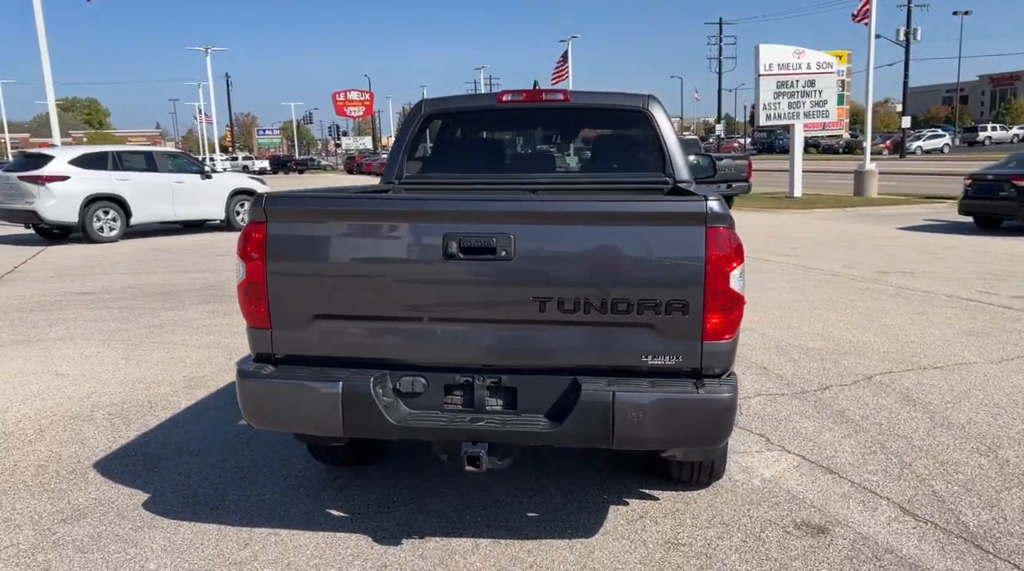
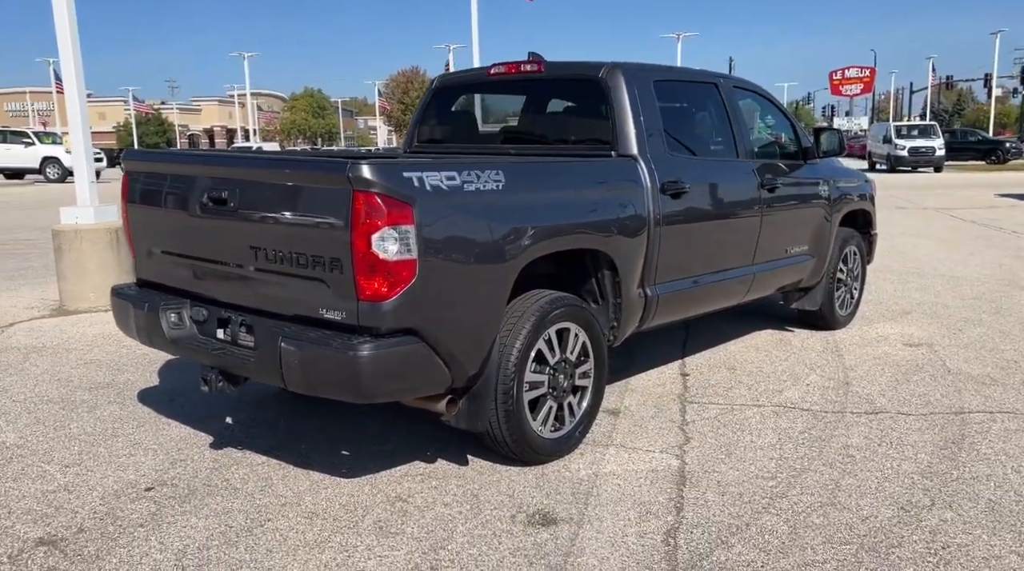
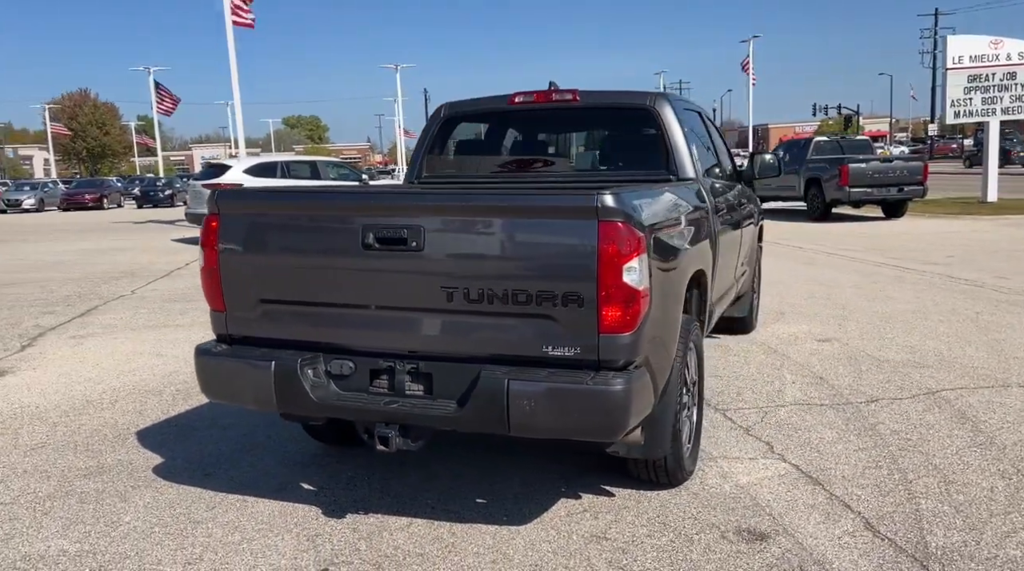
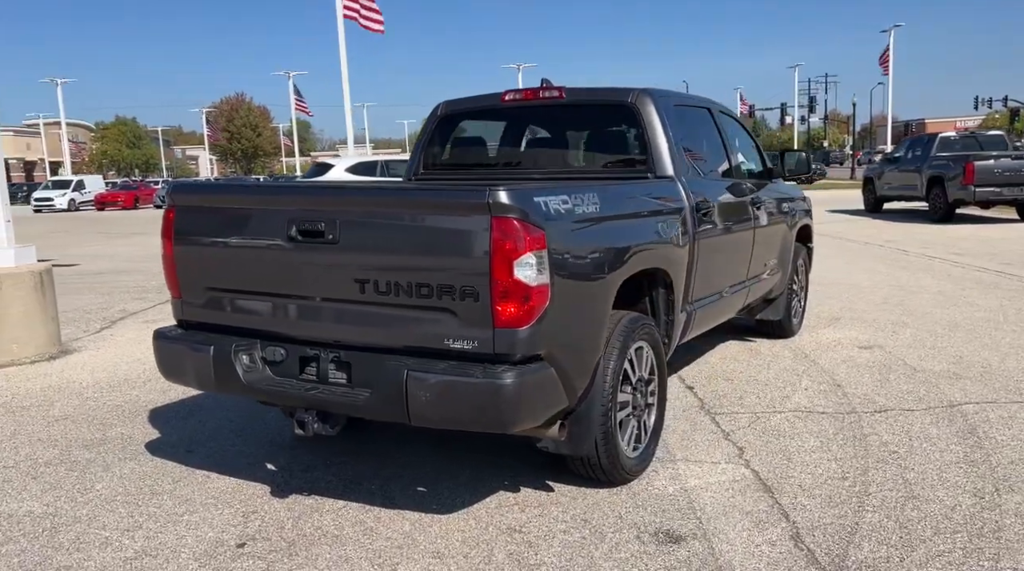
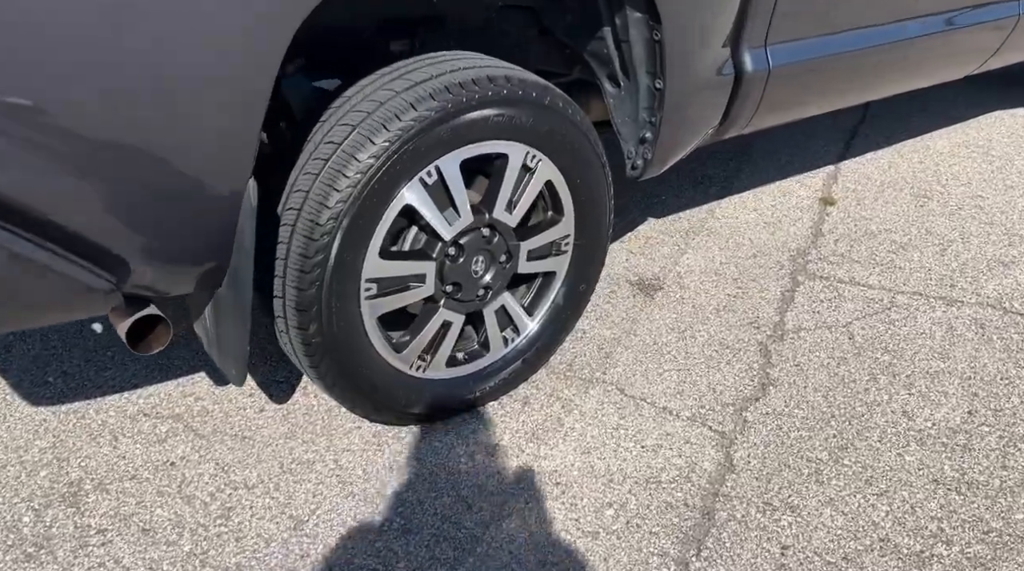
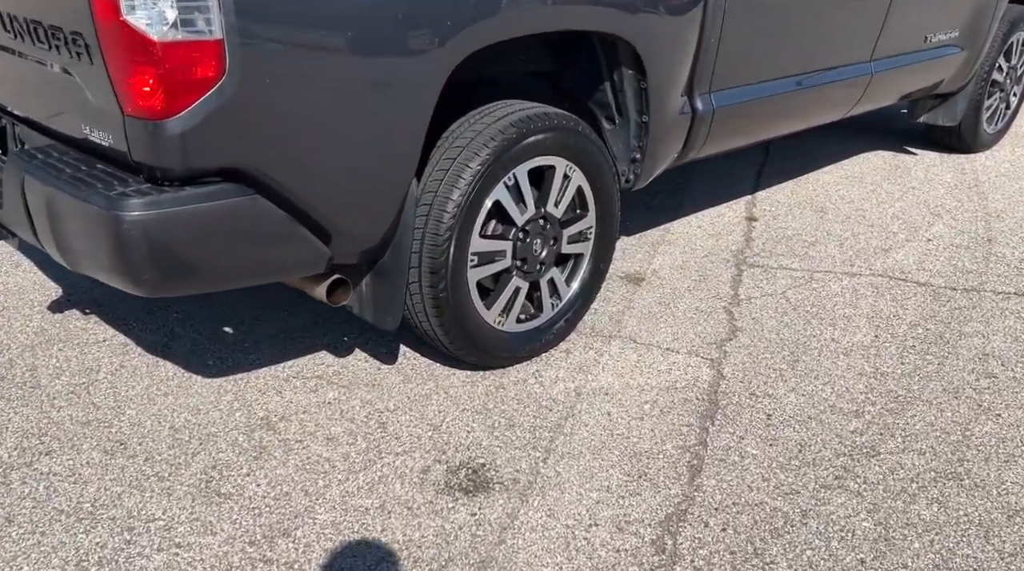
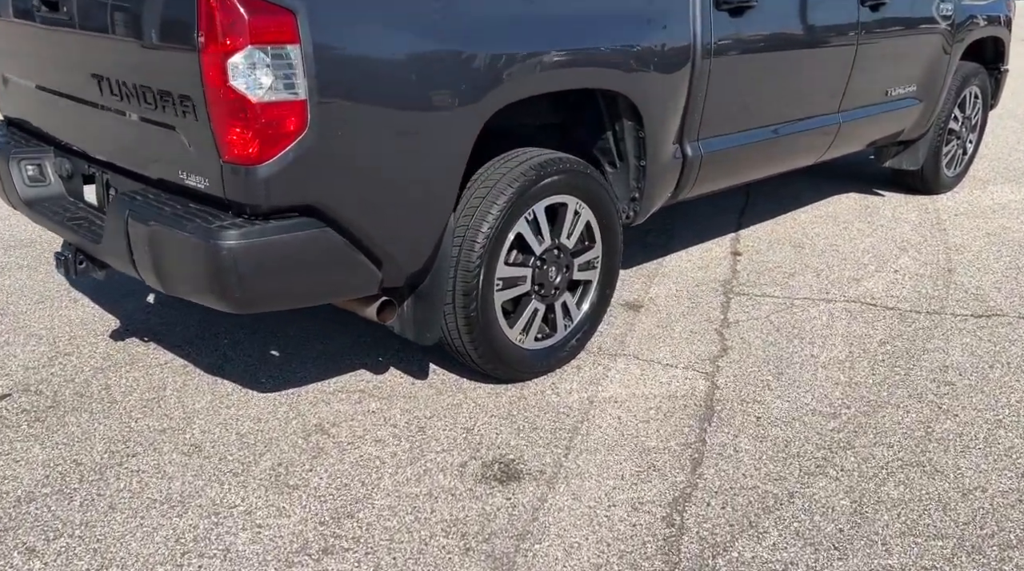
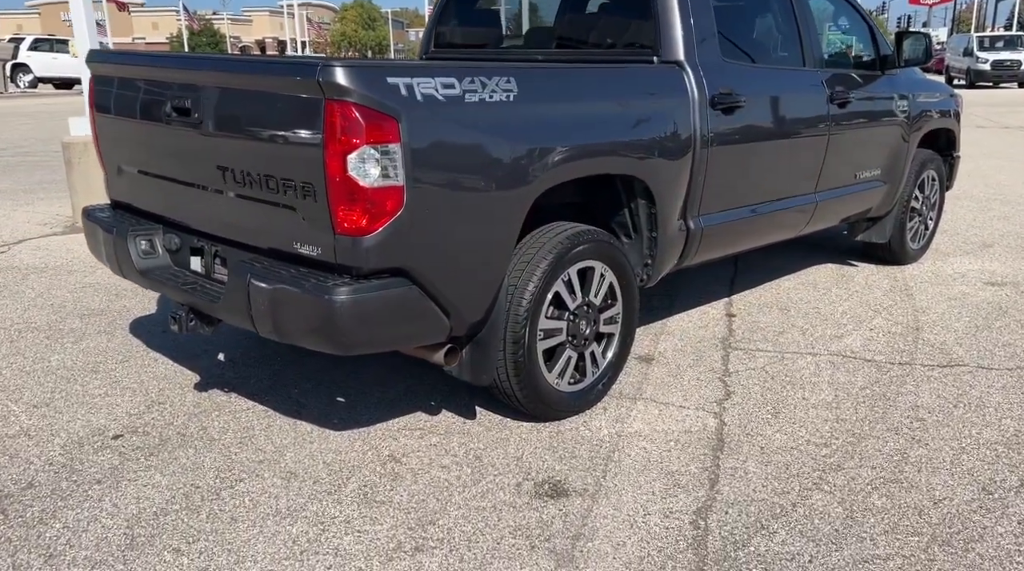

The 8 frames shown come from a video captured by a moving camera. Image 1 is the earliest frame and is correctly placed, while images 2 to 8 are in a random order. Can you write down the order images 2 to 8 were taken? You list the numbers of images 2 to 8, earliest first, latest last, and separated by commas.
3, 4, 2, 8, 7, 6, 5
